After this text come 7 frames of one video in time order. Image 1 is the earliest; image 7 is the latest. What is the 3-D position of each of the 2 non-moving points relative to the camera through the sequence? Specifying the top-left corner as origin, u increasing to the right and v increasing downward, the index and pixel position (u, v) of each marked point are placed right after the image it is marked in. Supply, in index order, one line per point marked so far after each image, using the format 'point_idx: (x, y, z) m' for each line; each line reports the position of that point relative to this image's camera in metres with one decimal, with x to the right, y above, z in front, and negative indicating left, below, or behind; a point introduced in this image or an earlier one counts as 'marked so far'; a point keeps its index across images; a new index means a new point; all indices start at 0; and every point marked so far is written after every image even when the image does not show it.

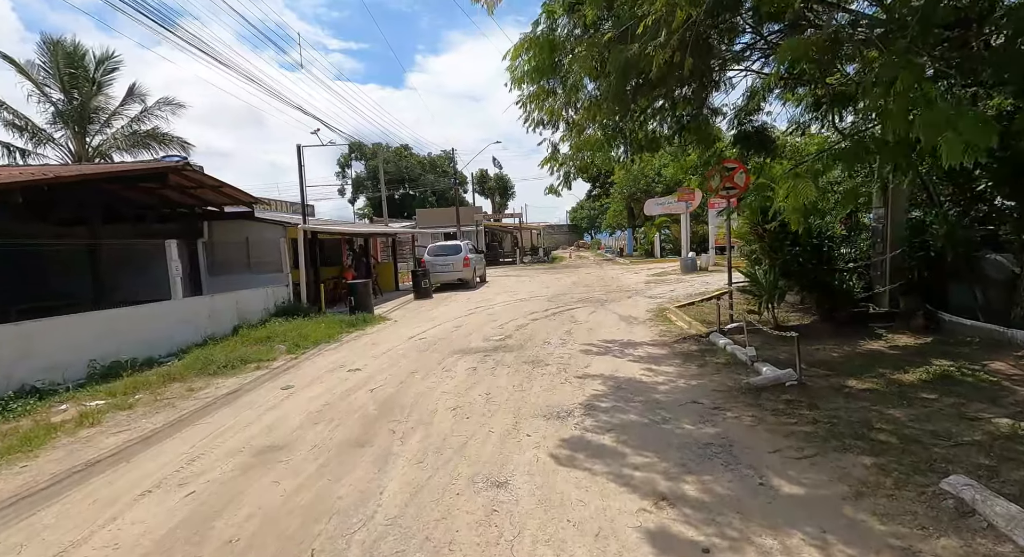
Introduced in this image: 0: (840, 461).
0: (+2.2, -1.3, +3.9) m
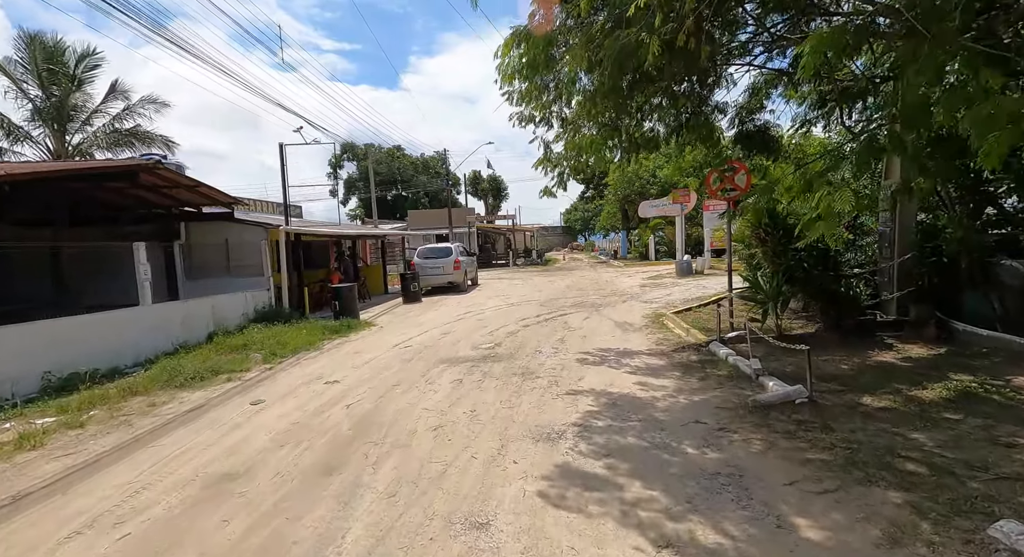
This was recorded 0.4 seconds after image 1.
0: (+2.1, -1.3, +3.5) m
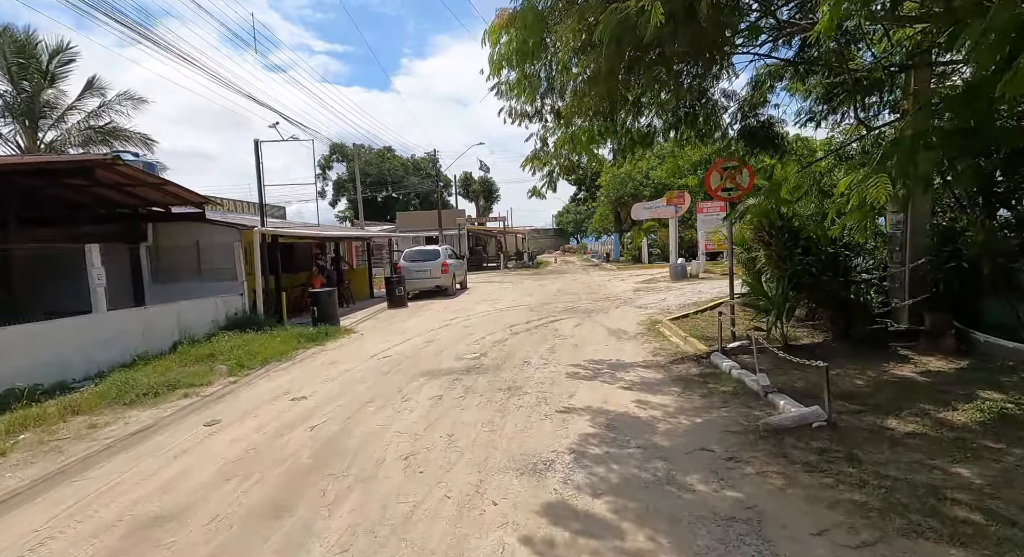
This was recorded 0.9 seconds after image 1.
0: (+2.0, -1.4, +2.9) m
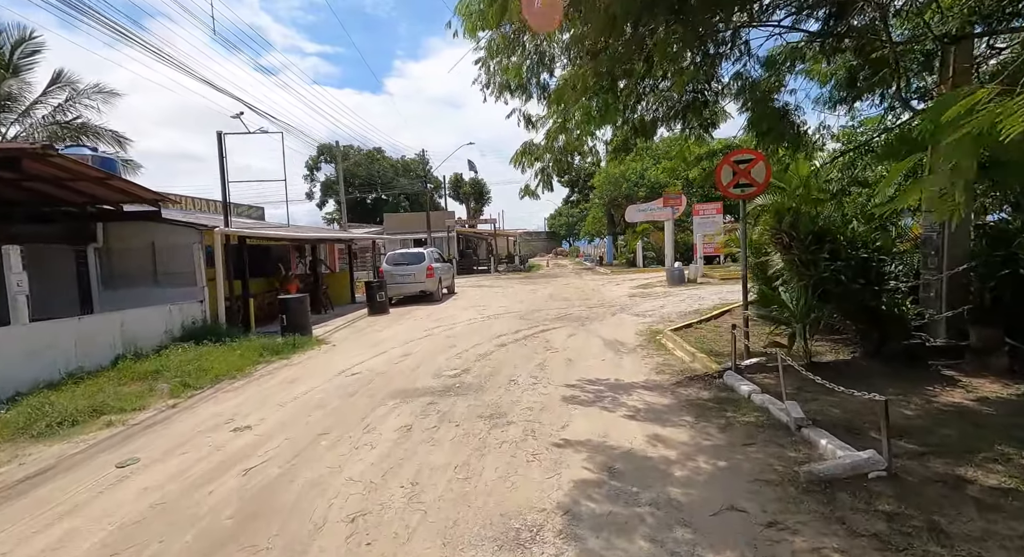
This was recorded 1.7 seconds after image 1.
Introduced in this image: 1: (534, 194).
0: (+1.9, -1.4, +1.9) m
1: (+0.3, +1.3, +8.2) m
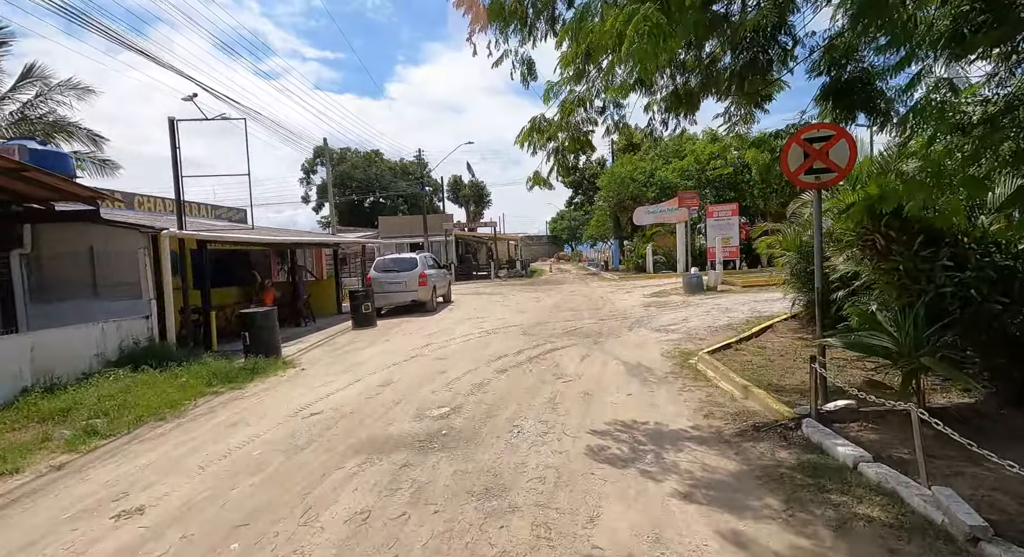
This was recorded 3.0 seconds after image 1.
0: (+1.9, -1.6, +0.2) m
1: (+0.3, +1.1, +6.5) m
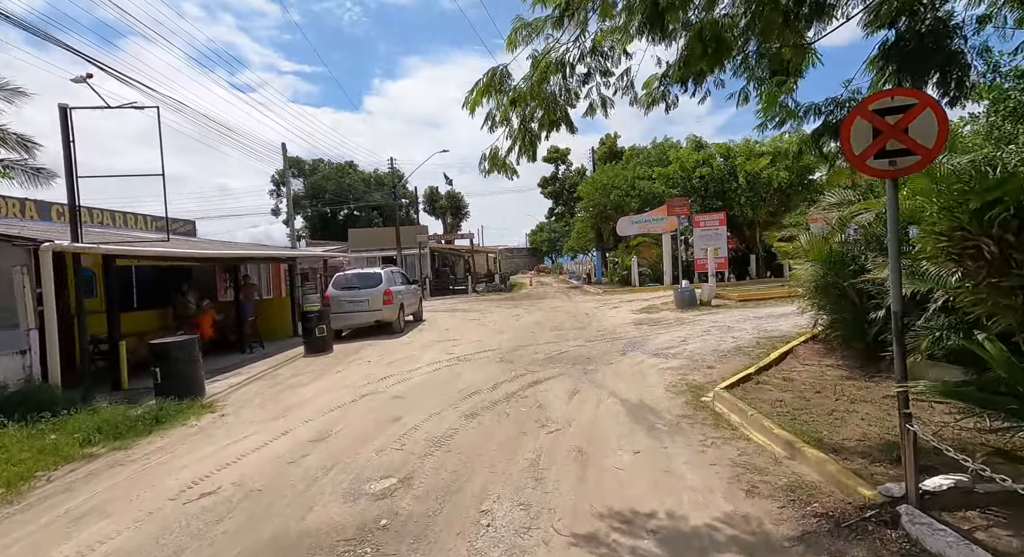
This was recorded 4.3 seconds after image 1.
0: (+1.9, -1.6, -1.4) m
1: (0.0, +0.9, +4.9) m
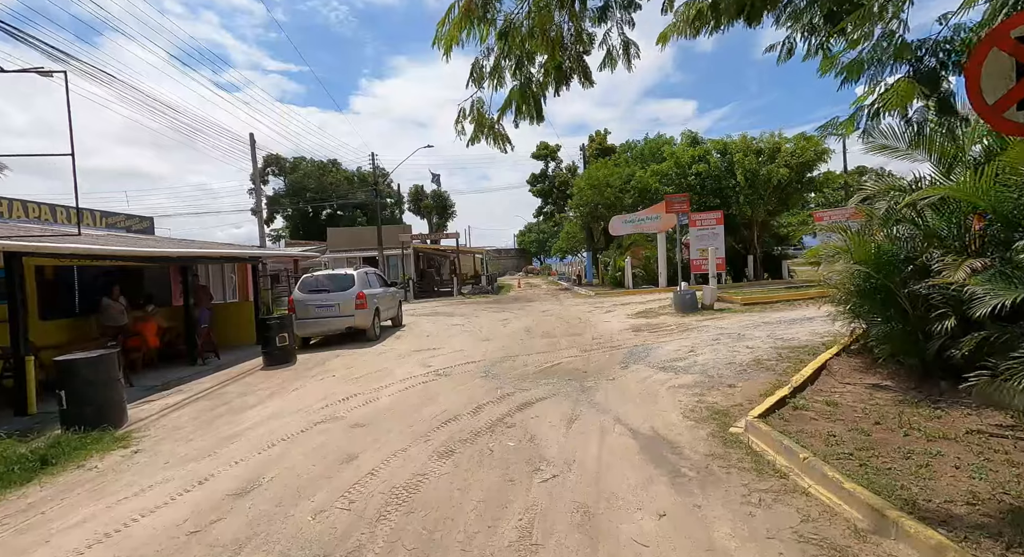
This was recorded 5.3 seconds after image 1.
0: (+1.9, -1.6, -2.7) m
1: (-0.1, +0.9, +3.6) m
